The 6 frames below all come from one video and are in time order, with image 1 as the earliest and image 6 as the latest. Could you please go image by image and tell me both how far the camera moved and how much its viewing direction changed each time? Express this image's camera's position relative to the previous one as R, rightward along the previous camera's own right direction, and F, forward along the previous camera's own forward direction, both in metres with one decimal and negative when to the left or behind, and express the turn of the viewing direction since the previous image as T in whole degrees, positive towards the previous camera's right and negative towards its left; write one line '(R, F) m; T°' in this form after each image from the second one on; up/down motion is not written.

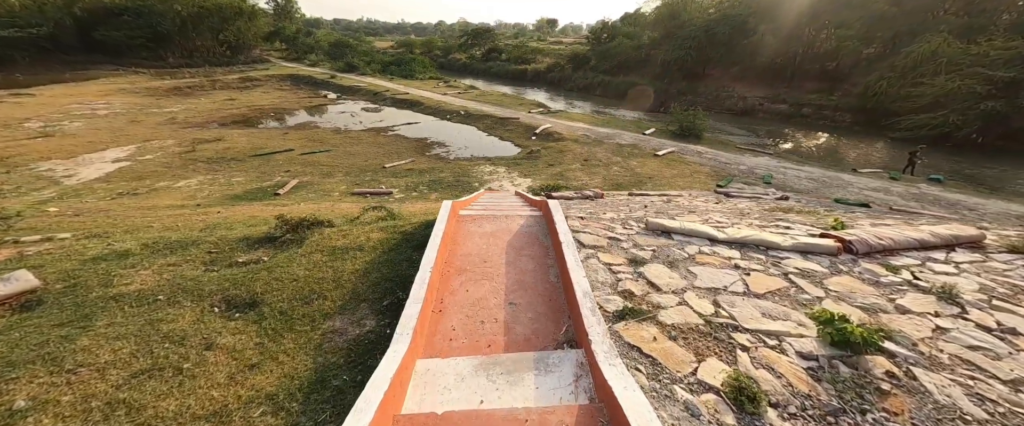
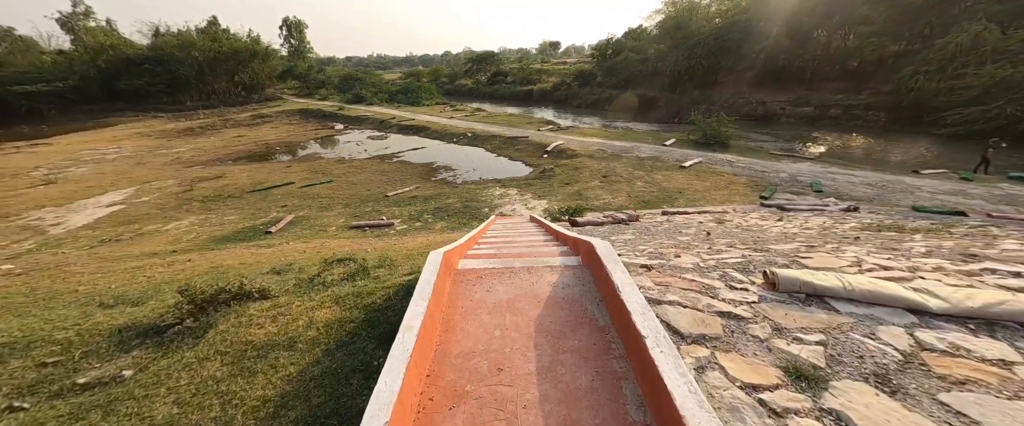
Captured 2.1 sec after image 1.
(-0.1, +1.0) m; -2°
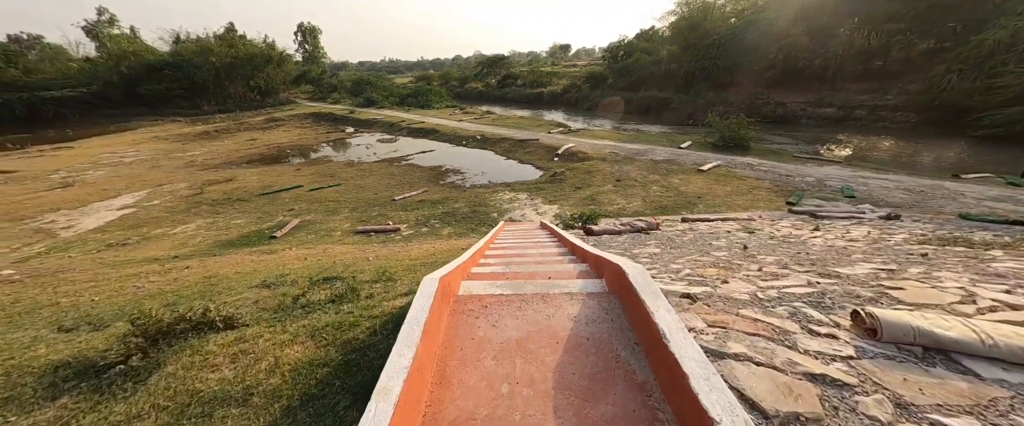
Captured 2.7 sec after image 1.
(0.0, +0.3) m; -2°
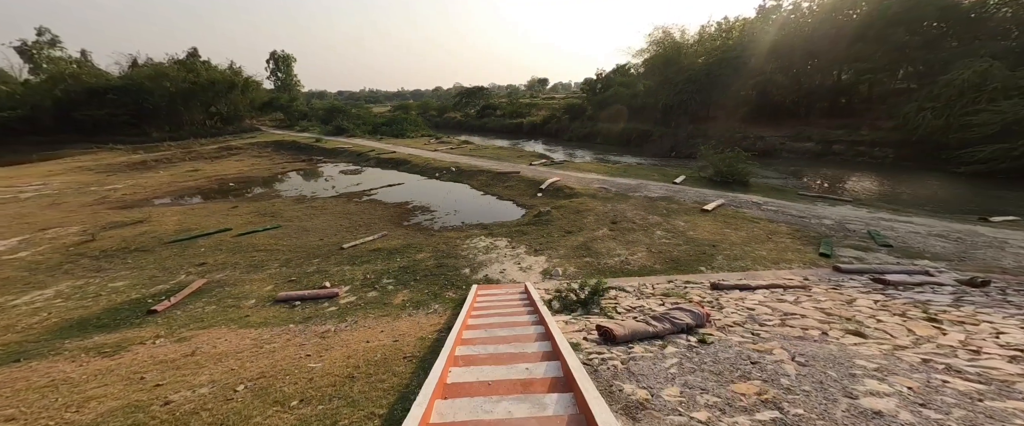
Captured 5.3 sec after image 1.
(+0.1, +1.7) m; +4°
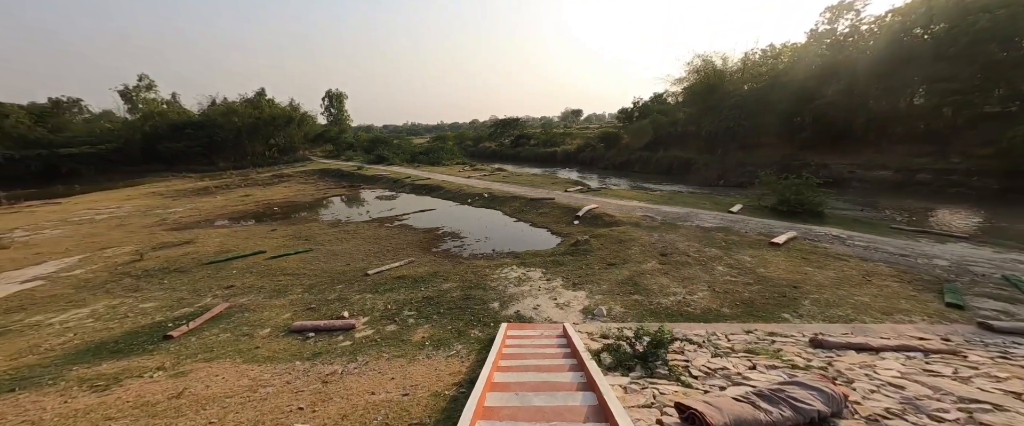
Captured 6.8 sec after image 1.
(-0.1, +0.7) m; -6°
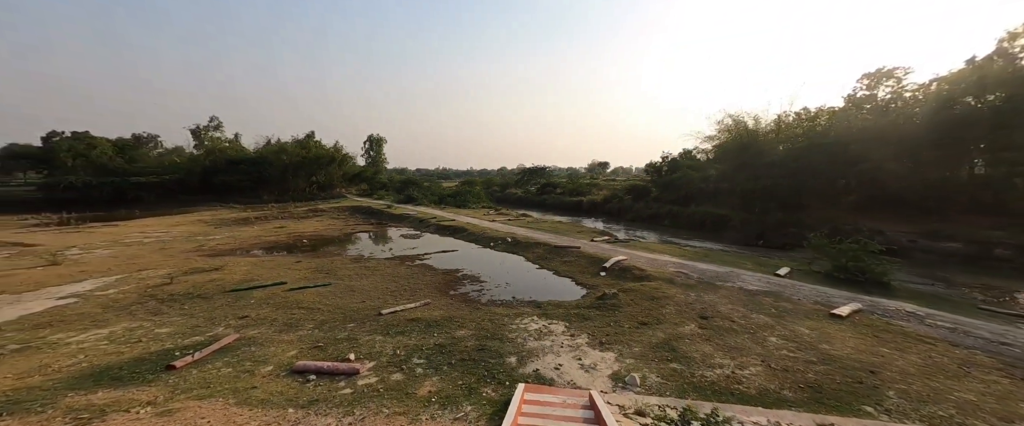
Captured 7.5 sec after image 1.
(0.0, +0.4) m; -5°
